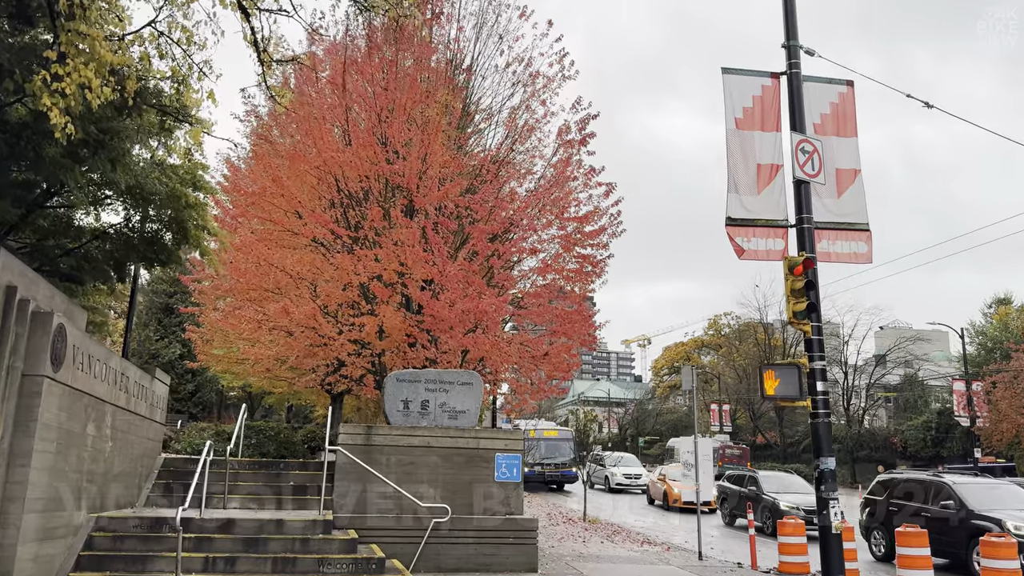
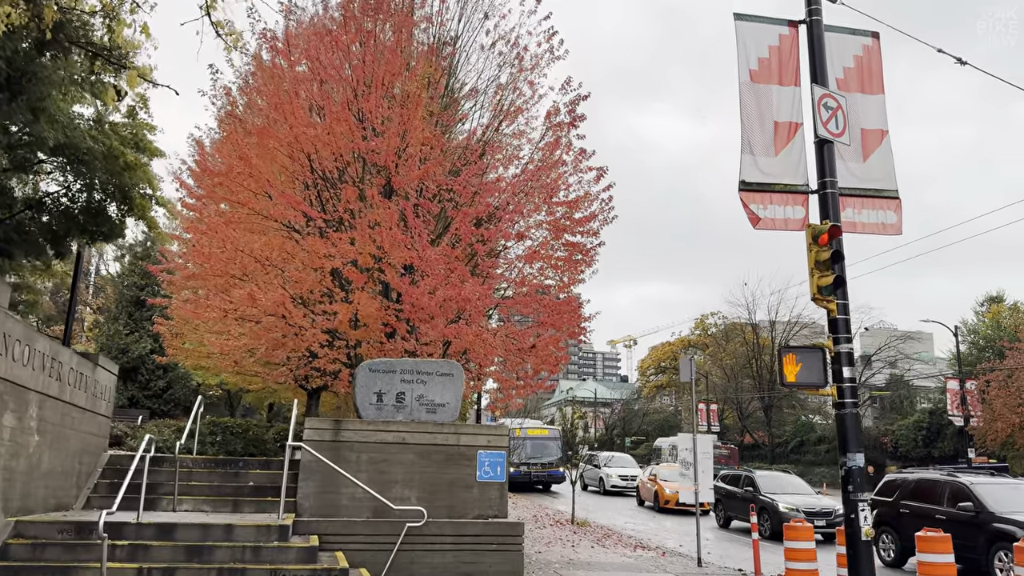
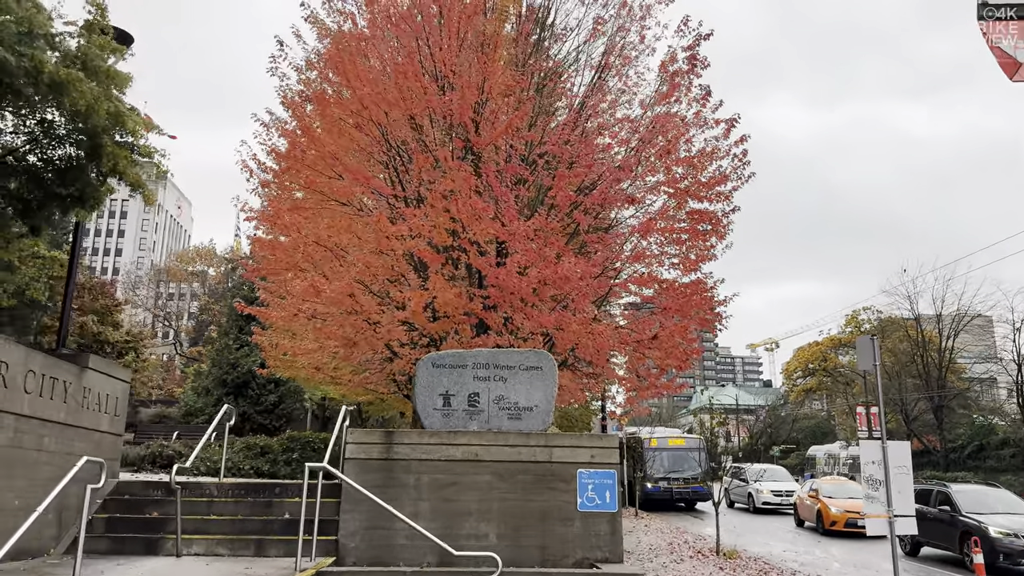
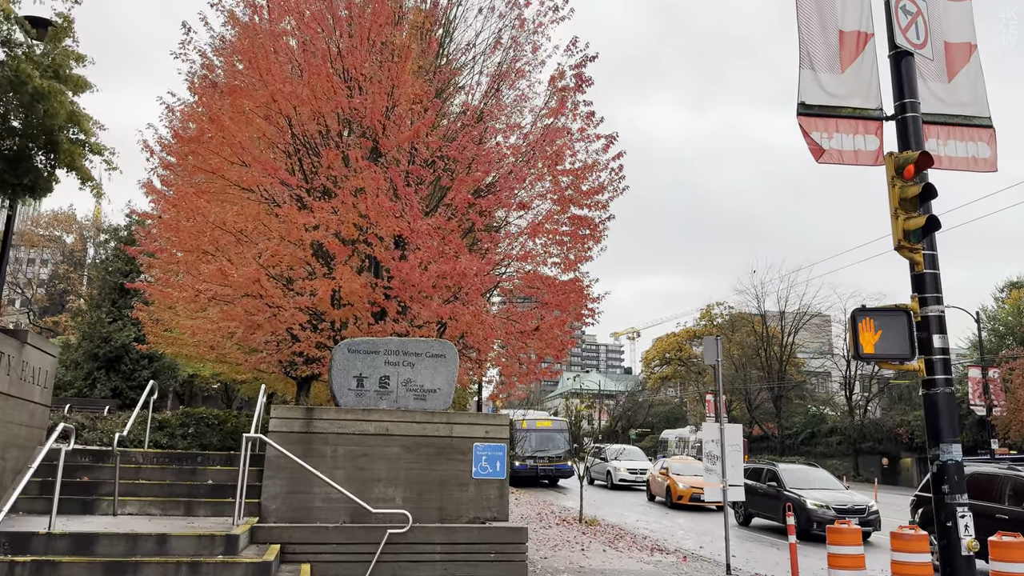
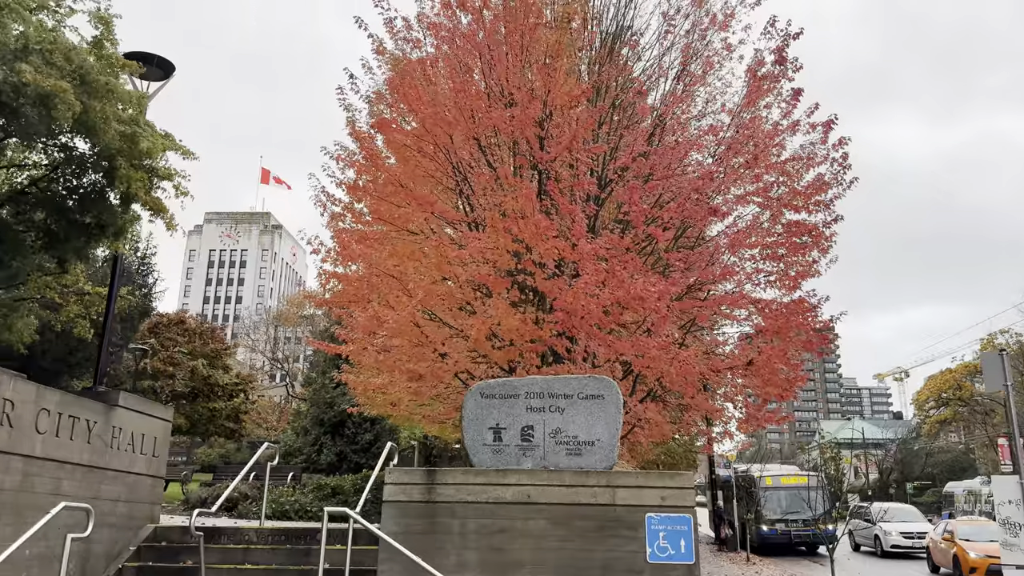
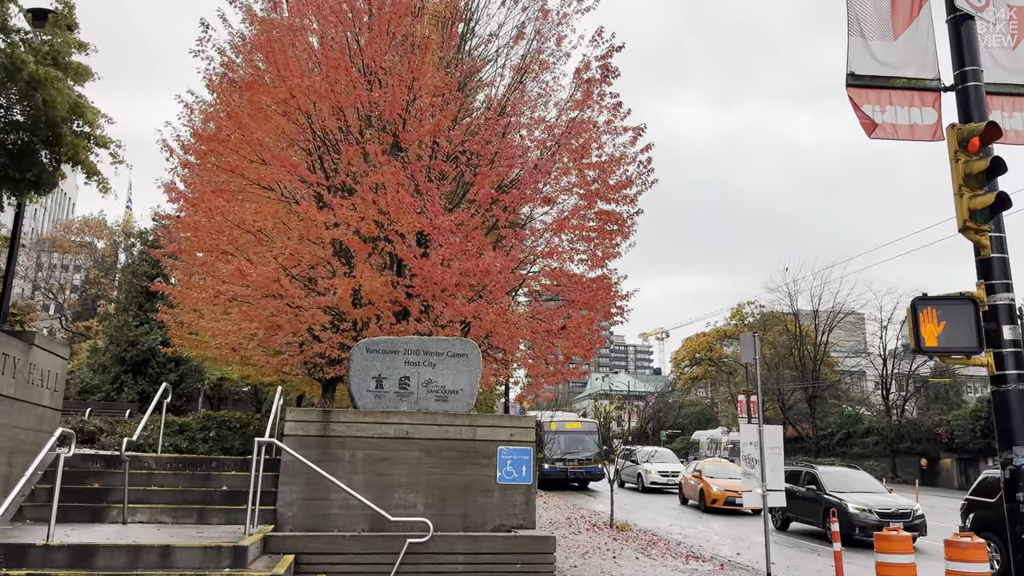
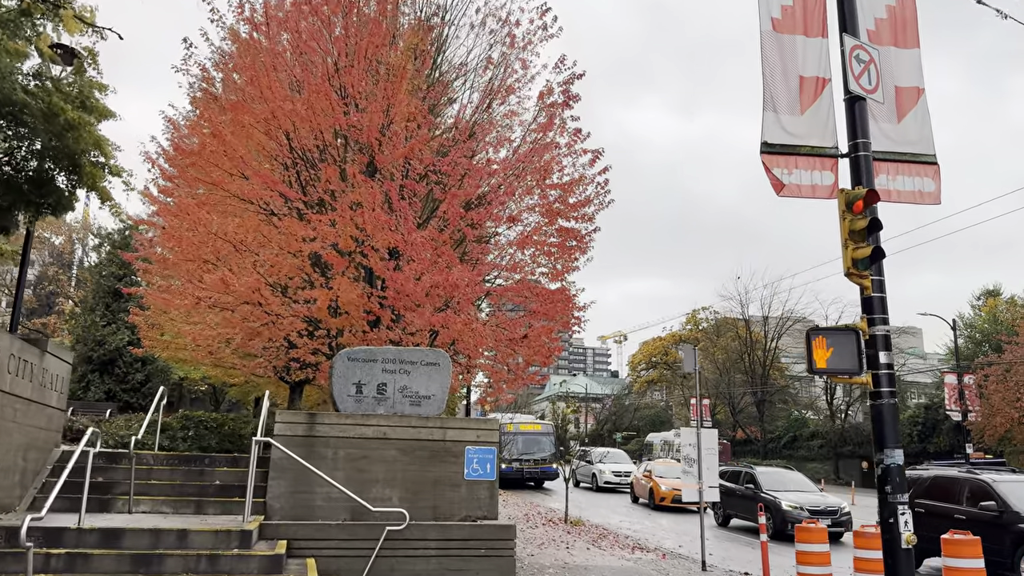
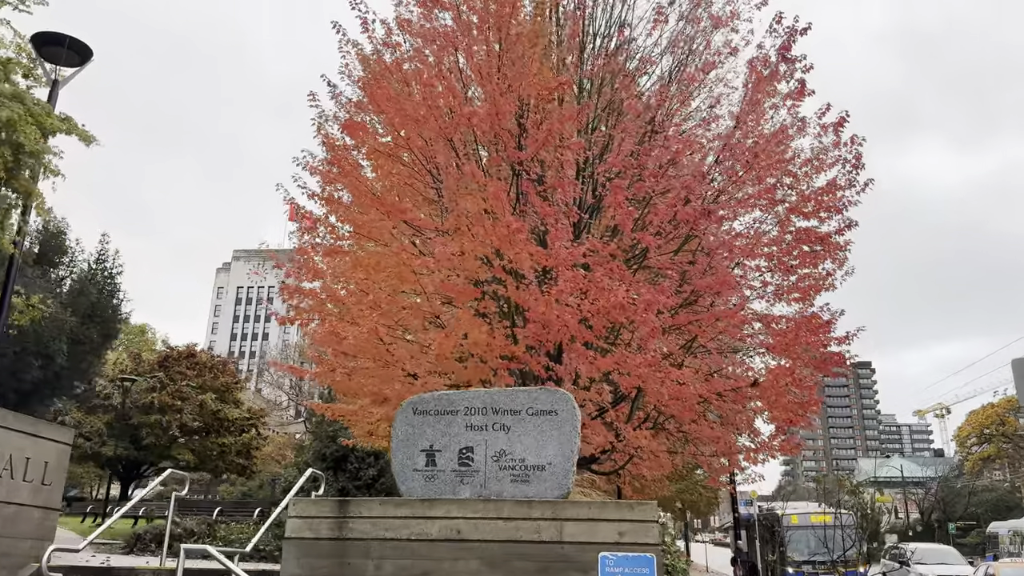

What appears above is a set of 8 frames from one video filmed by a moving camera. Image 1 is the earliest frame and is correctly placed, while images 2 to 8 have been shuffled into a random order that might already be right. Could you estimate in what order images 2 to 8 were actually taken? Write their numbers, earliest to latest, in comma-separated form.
2, 7, 4, 6, 3, 5, 8
